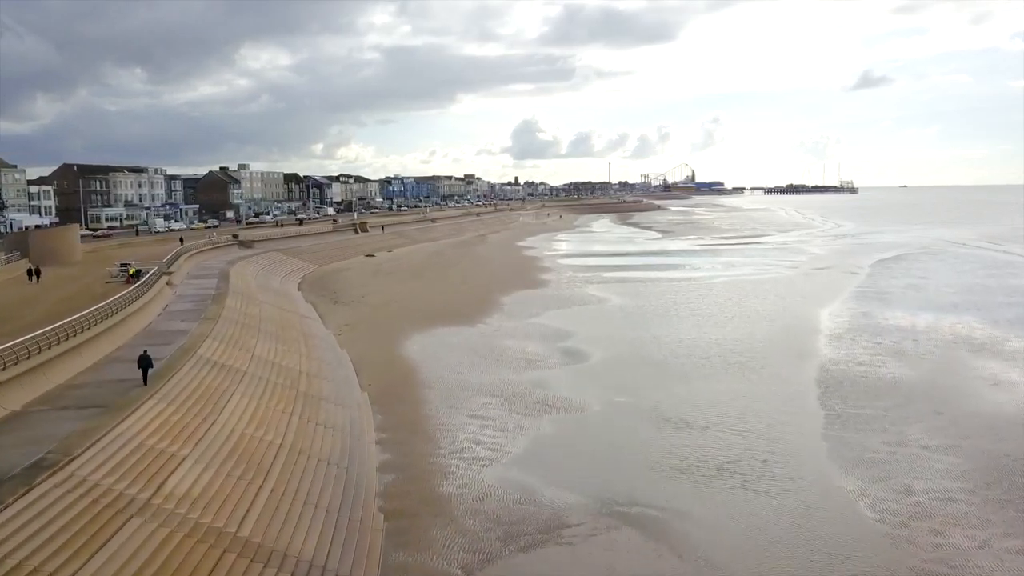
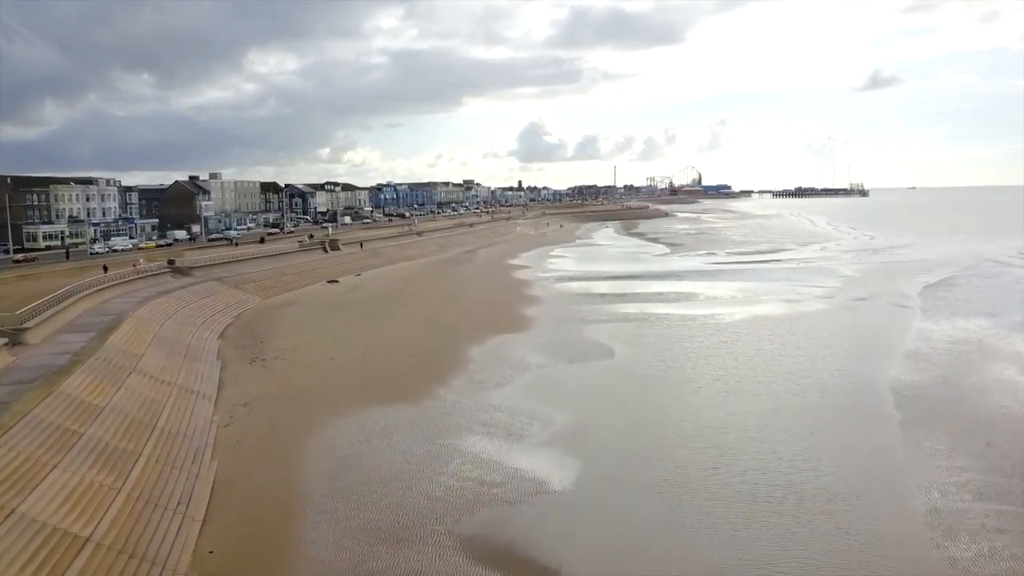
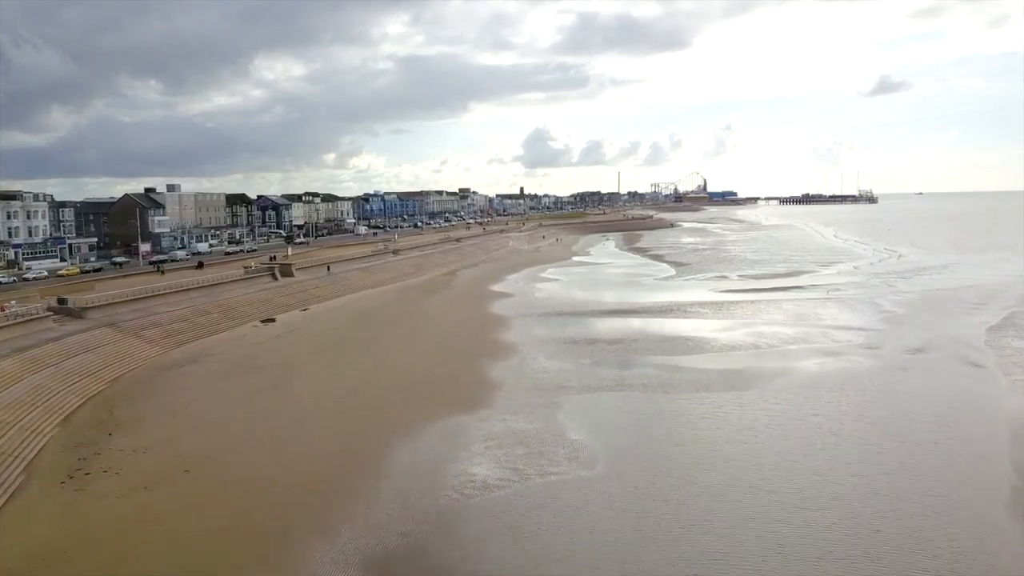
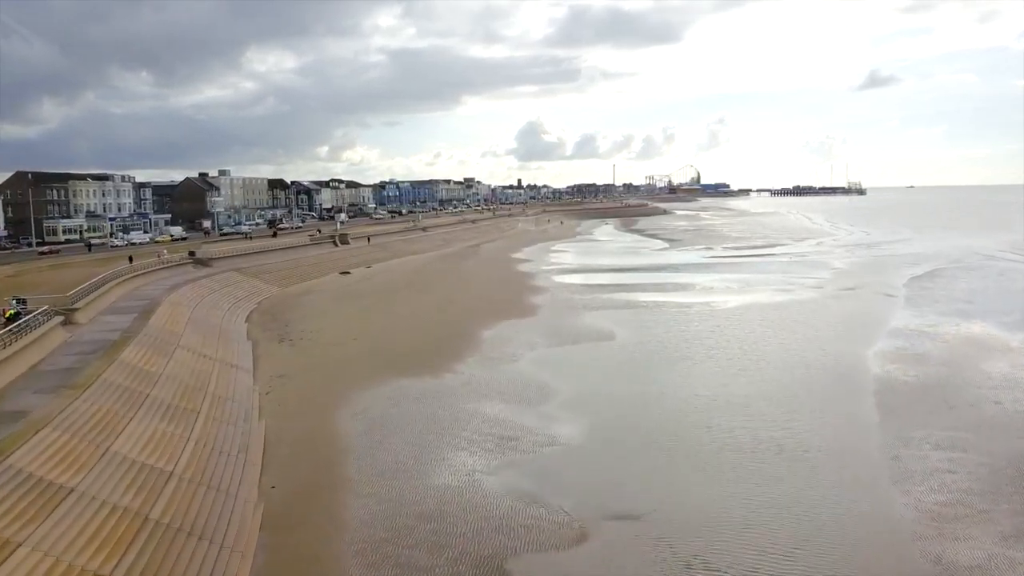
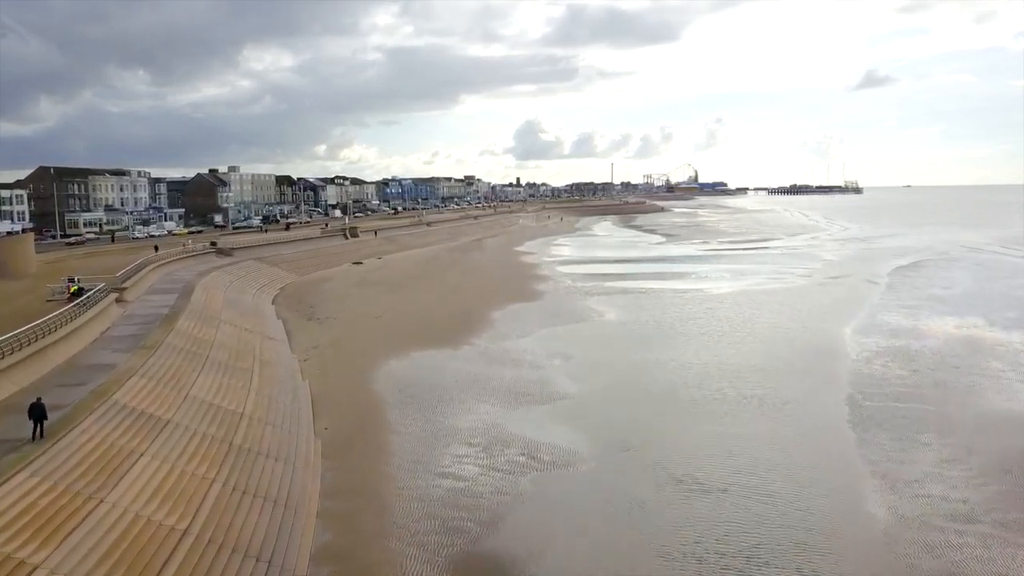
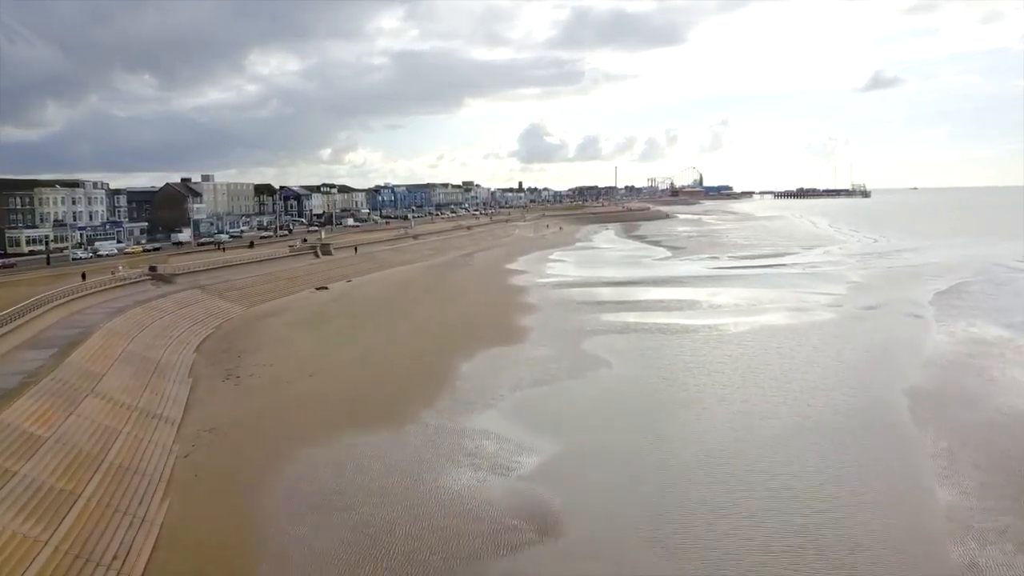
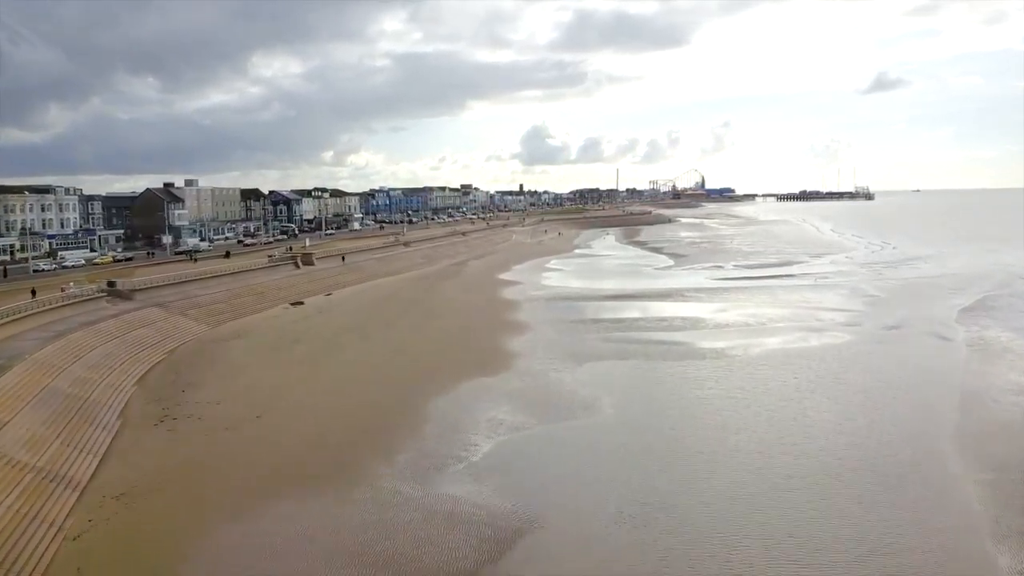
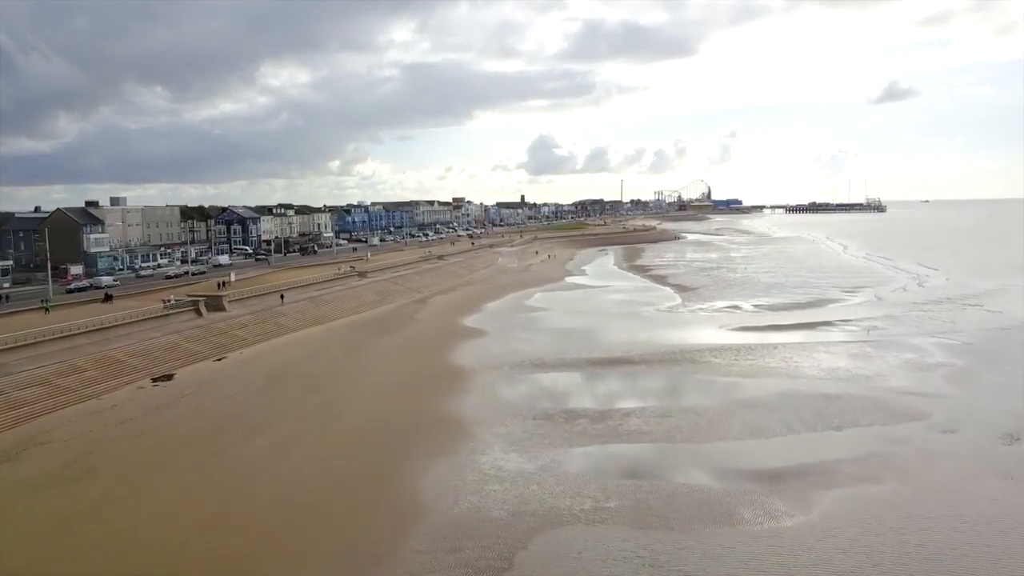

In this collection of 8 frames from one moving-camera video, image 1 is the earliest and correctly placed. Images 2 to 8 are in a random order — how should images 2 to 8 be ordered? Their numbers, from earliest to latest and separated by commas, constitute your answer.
5, 4, 2, 6, 7, 3, 8
